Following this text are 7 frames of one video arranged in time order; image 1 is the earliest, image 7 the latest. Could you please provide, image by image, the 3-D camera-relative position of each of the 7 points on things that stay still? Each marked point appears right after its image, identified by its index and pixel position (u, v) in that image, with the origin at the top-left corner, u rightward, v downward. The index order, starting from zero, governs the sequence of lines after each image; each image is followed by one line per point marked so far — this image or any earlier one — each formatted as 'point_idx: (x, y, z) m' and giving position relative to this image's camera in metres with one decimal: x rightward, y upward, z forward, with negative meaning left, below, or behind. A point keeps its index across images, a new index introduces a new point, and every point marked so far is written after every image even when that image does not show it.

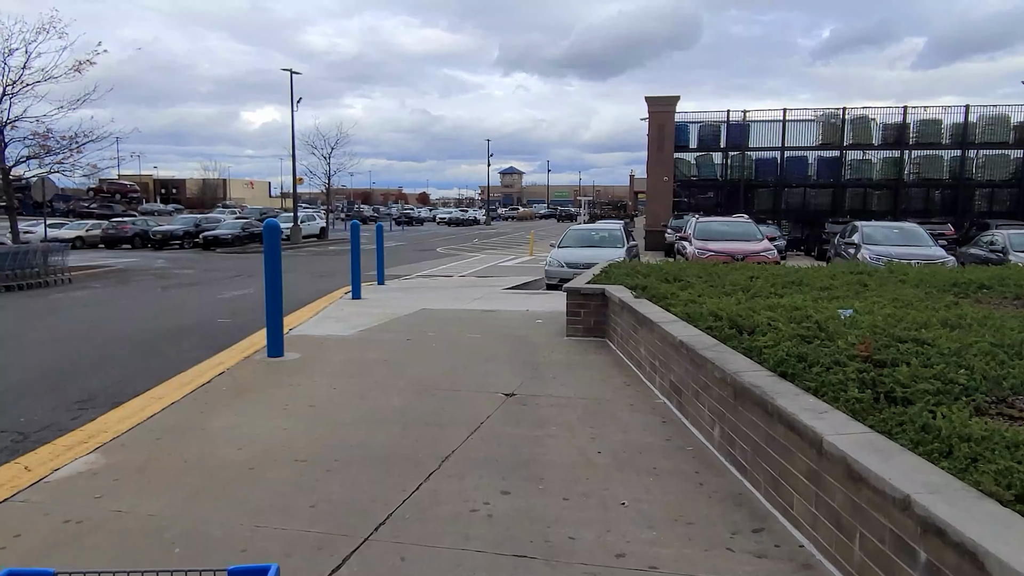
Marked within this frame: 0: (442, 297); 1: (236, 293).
0: (-1.4, -0.2, +14.4) m
1: (-6.3, -0.1, +16.7) m
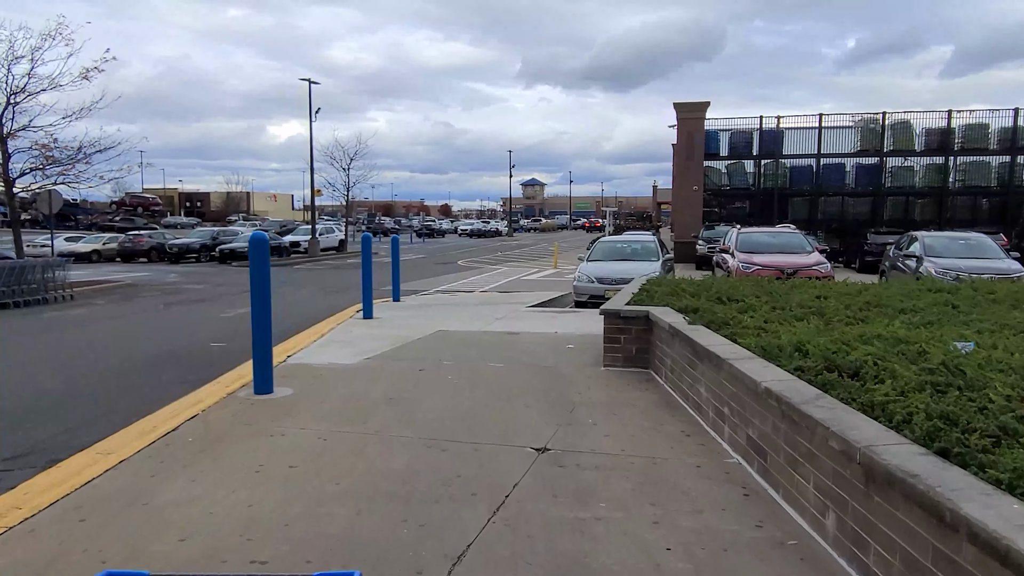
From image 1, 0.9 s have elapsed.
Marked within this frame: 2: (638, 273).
0: (-0.9, -0.5, +13.2) m
1: (-5.7, -0.5, +15.7) m
2: (+2.4, +0.3, +14.3) m
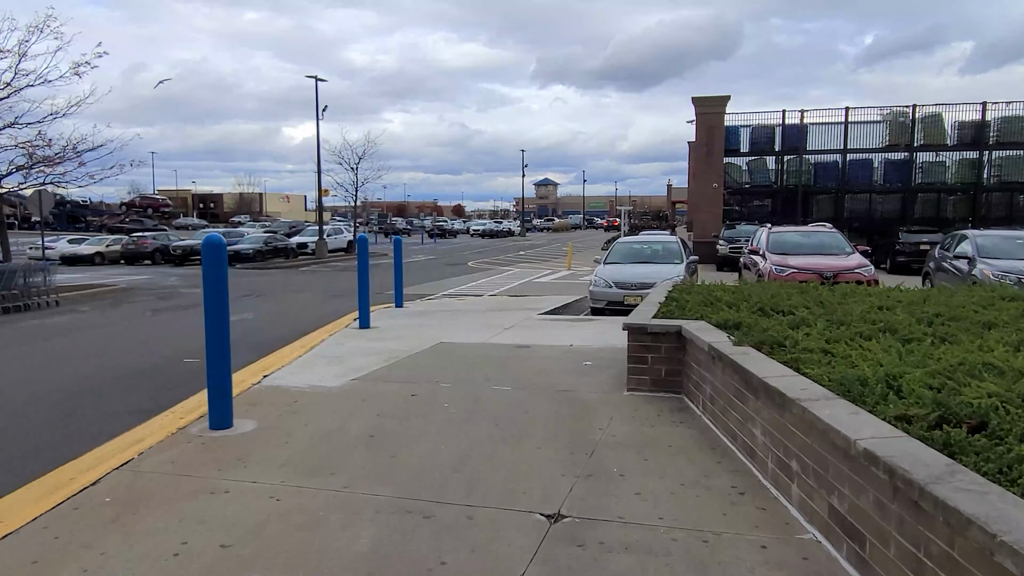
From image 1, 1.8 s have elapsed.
0: (-0.8, -0.6, +12.0) m
1: (-5.5, -0.6, +14.6) m
2: (+2.6, +0.2, +13.1) m
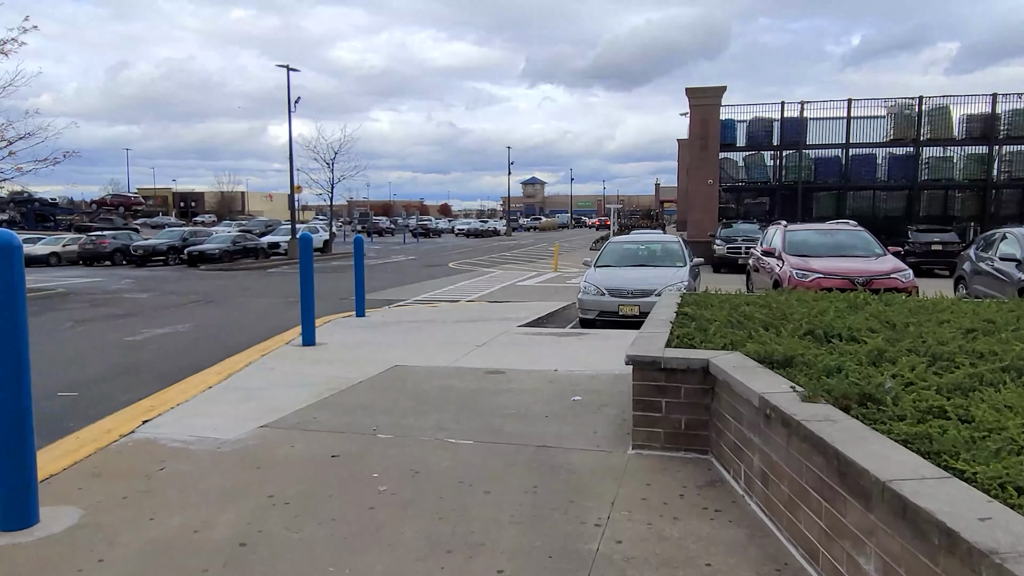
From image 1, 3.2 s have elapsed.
0: (-1.1, -0.7, +10.1) m
1: (-5.9, -0.7, +12.6) m
2: (+2.3, +0.1, +11.2) m
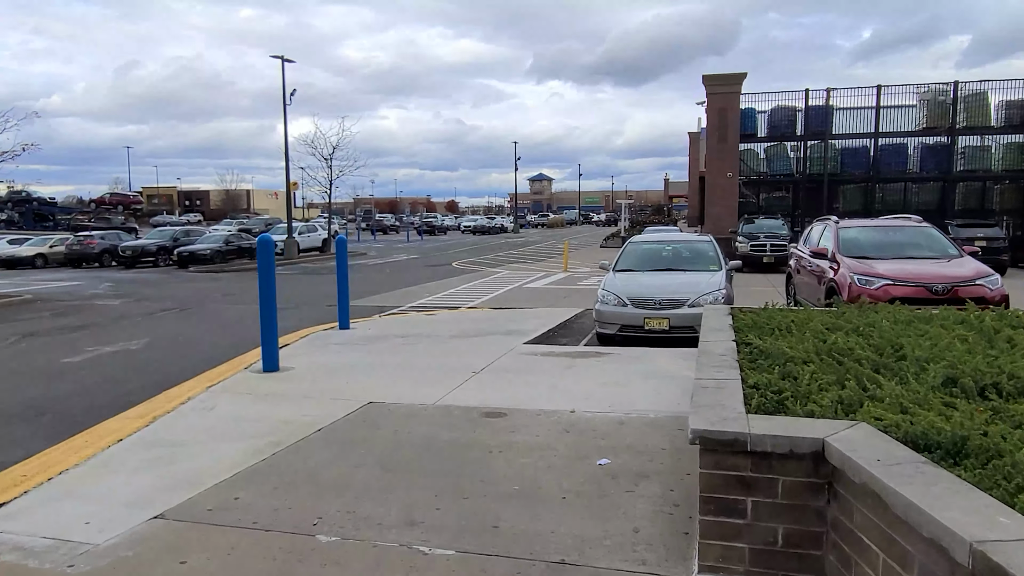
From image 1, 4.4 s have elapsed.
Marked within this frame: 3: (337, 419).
0: (-1.0, -0.9, +8.3) m
1: (-5.8, -0.8, +10.9) m
2: (+2.3, 0.0, +9.5) m
3: (-1.4, -1.1, +6.0) m
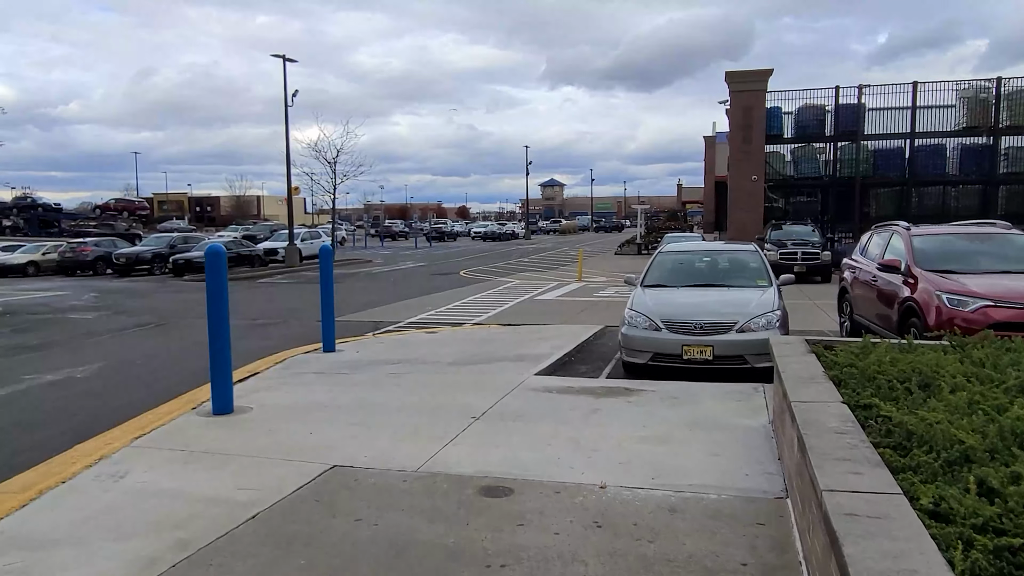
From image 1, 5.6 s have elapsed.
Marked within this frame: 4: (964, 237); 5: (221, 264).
0: (-1.0, -1.1, +6.7) m
1: (-5.7, -1.1, +9.4) m
2: (+2.4, -0.2, +7.8) m
3: (-1.4, -1.3, +4.4) m
4: (+5.5, +0.6, +9.0) m
5: (-2.6, +0.2, +6.6) m
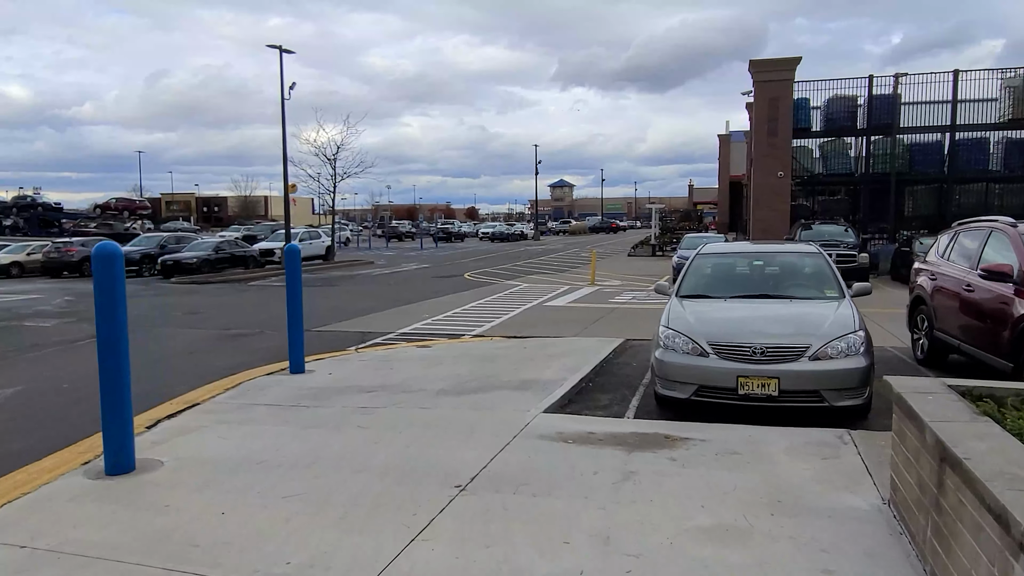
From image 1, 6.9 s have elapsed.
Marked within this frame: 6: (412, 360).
0: (-1.0, -1.2, +5.0) m
1: (-5.7, -1.2, +7.7) m
2: (+2.4, -0.3, +6.0) m
3: (-1.4, -1.4, +2.7) m
4: (+5.5, +0.5, +7.2) m
5: (-2.6, +0.1, +4.9) m
6: (-1.3, -0.9, +9.3) m
